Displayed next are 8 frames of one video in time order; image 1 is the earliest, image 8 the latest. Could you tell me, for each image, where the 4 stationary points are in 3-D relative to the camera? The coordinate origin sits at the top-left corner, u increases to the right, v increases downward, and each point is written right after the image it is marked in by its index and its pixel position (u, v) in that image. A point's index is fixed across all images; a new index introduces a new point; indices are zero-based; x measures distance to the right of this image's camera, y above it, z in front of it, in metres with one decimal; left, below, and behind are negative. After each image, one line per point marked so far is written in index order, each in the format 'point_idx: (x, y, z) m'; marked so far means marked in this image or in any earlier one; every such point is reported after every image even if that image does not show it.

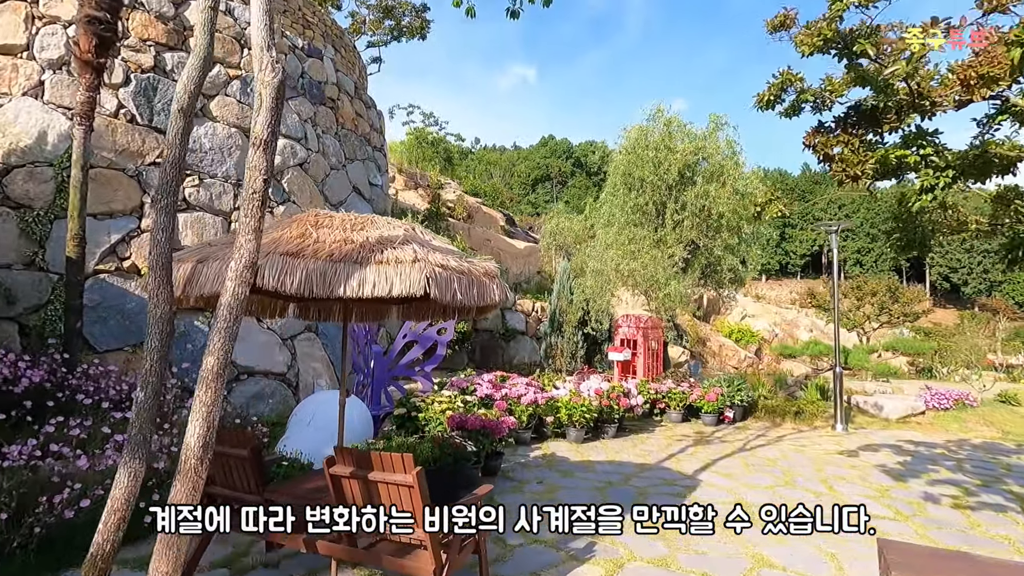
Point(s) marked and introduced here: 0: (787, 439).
0: (+4.0, -2.2, +7.7) m
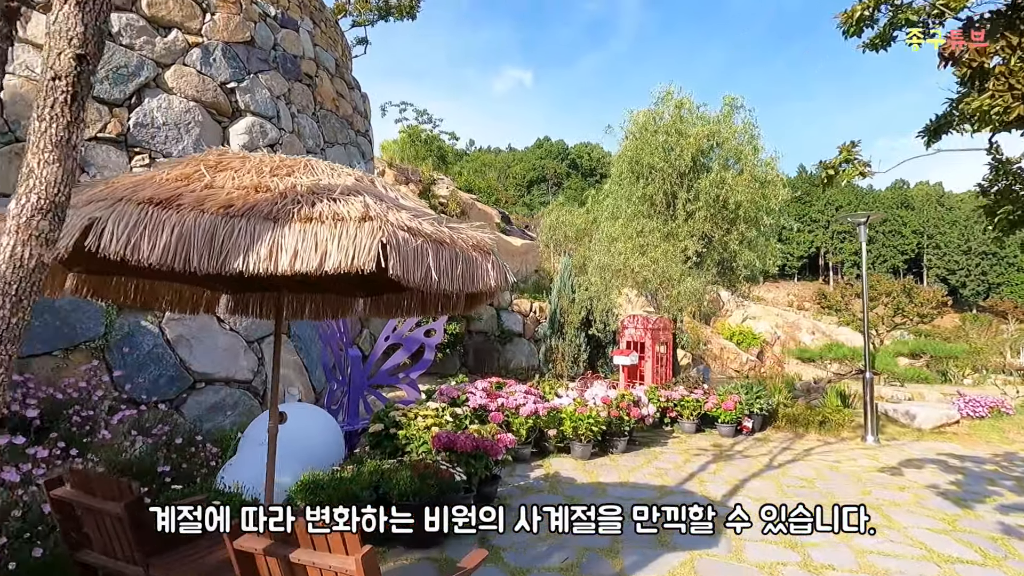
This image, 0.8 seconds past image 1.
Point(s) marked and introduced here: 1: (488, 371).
0: (+3.9, -2.1, +7.0) m
1: (-0.4, -1.5, +9.8) m
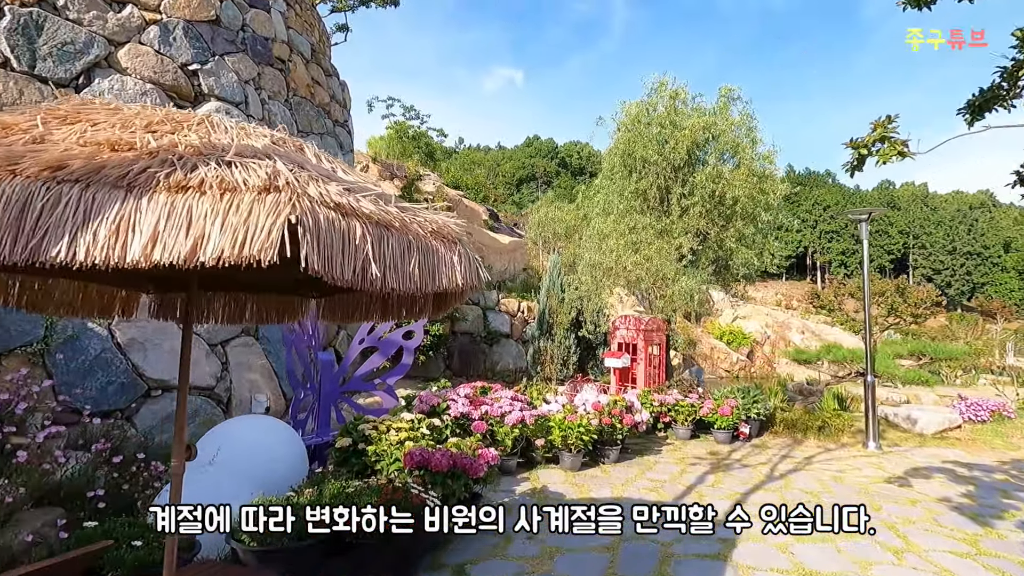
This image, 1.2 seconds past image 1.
0: (+3.7, -2.1, +6.6) m
1: (-0.7, -1.5, +9.4) m
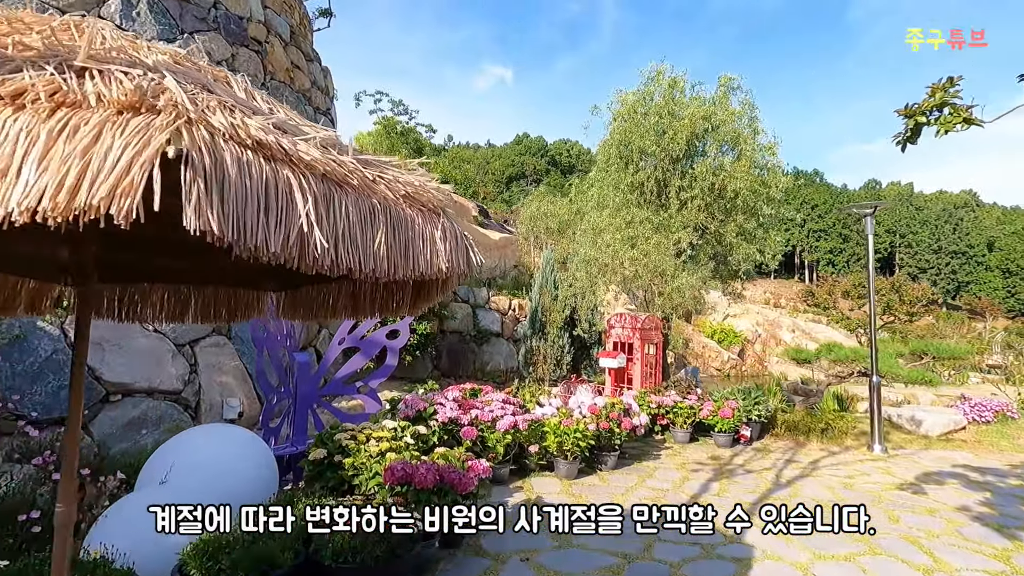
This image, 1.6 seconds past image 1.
0: (+3.6, -2.1, +6.3) m
1: (-0.8, -1.4, +9.0) m
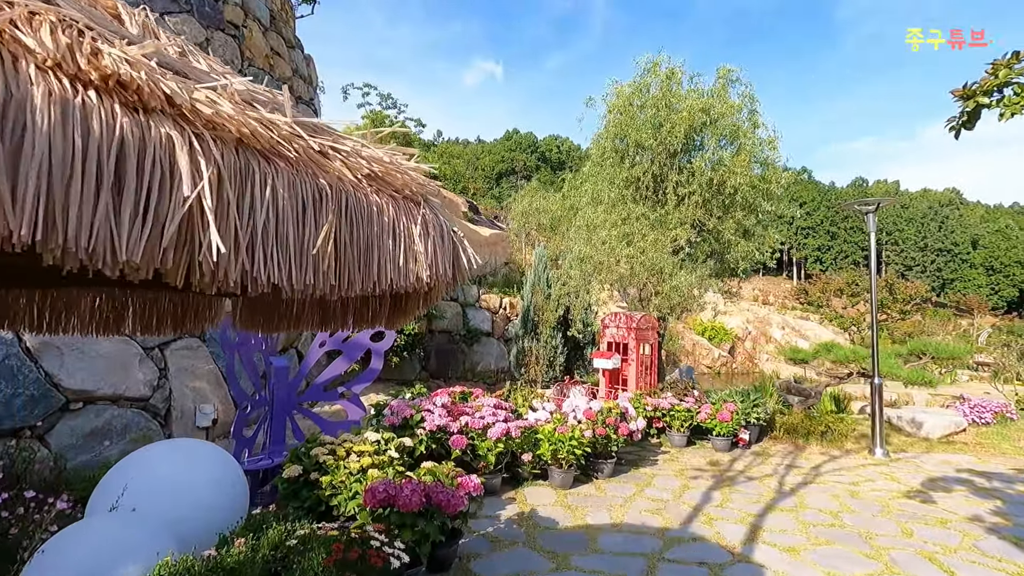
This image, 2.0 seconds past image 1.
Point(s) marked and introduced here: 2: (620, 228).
0: (+3.5, -2.1, +6.1) m
1: (-1.0, -1.4, +8.7) m
2: (+1.5, +0.8, +7.4) m
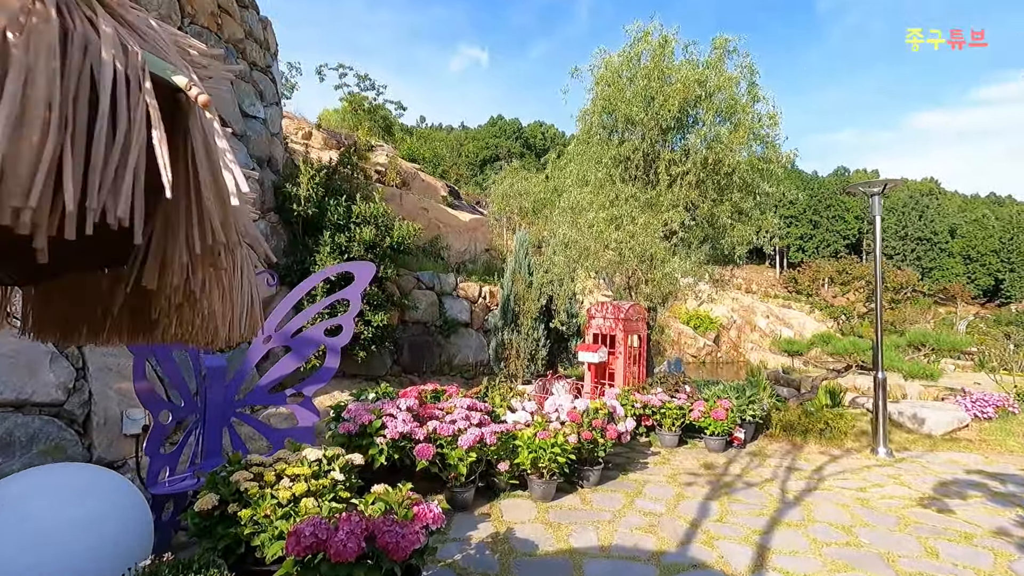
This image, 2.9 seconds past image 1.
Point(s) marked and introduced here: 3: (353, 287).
0: (+3.3, -1.9, +5.6) m
1: (-1.3, -1.2, +8.1) m
2: (+1.2, +1.0, +6.8) m
3: (-1.3, 0.0, +4.5) m
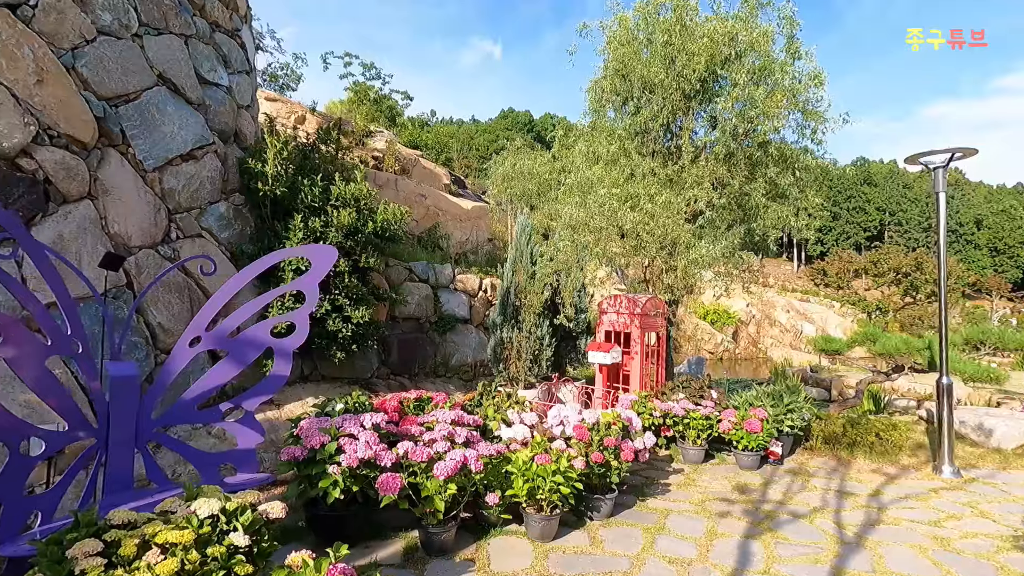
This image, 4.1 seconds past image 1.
0: (+3.3, -1.8, +4.7) m
1: (-1.3, -1.1, +7.3) m
2: (+1.2, +1.1, +5.8) m
3: (-1.4, +0.1, +3.7) m
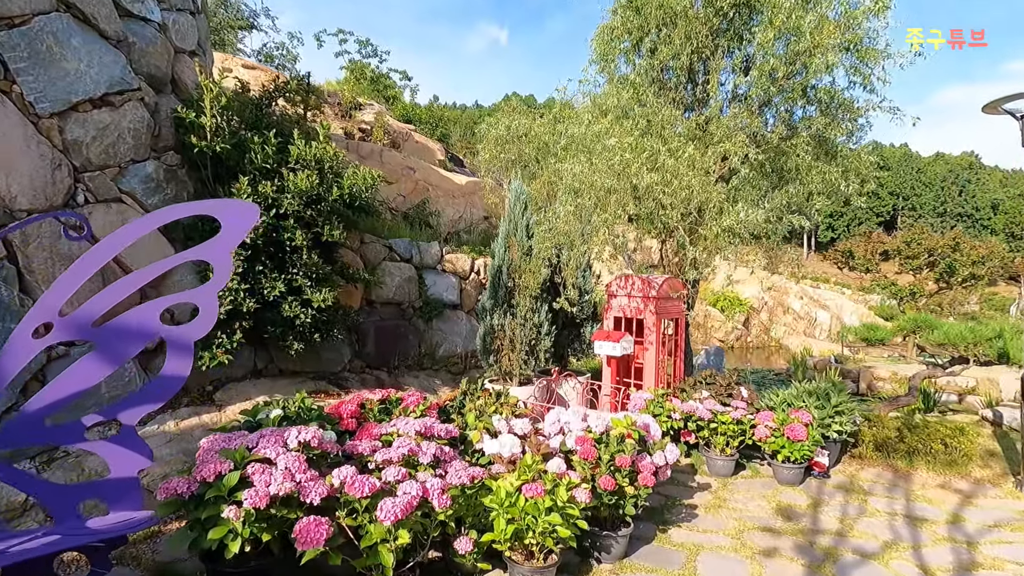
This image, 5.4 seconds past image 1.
0: (+3.2, -1.7, +3.7) m
1: (-1.3, -0.9, +6.3) m
2: (+1.1, +1.3, +4.8) m
3: (-1.5, +0.2, +2.7) m
